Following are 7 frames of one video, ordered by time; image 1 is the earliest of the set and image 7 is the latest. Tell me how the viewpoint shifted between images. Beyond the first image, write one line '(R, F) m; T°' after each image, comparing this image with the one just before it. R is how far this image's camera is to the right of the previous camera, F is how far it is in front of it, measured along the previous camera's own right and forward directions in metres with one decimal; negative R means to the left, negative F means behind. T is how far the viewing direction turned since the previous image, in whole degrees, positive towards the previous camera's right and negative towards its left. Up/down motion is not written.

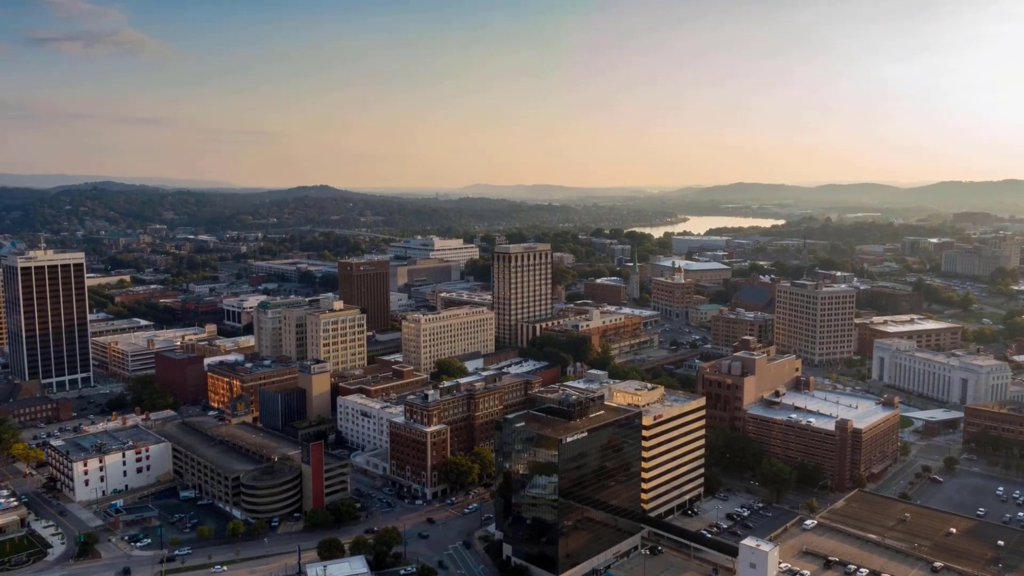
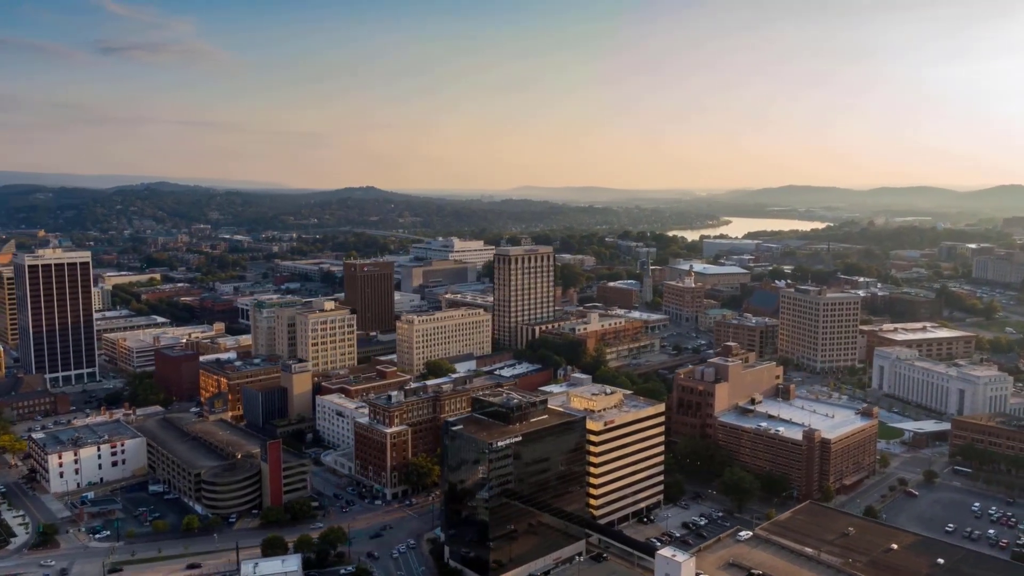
(+4.7, +0.2) m; -3°
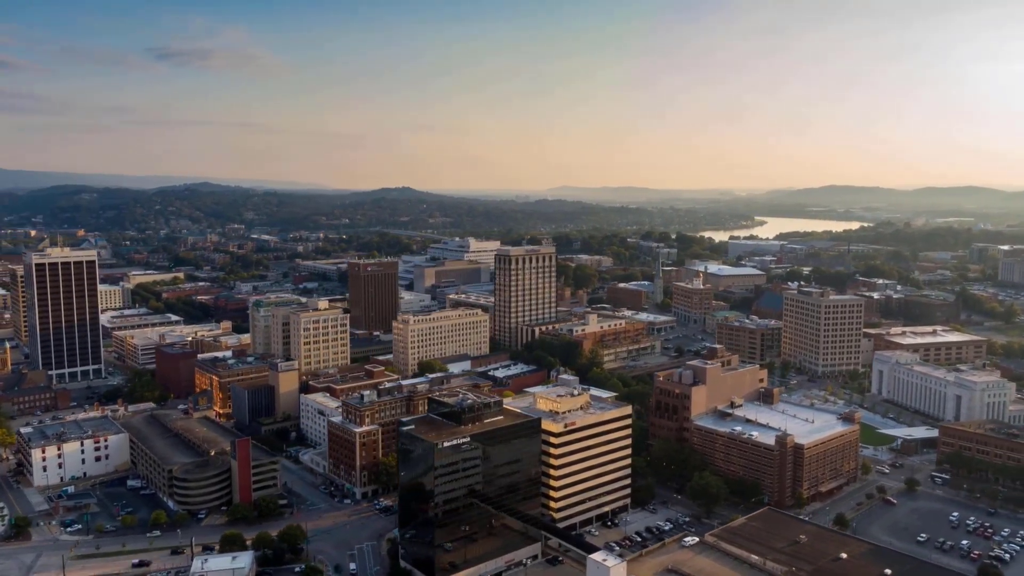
(+3.7, +0.2) m; -3°
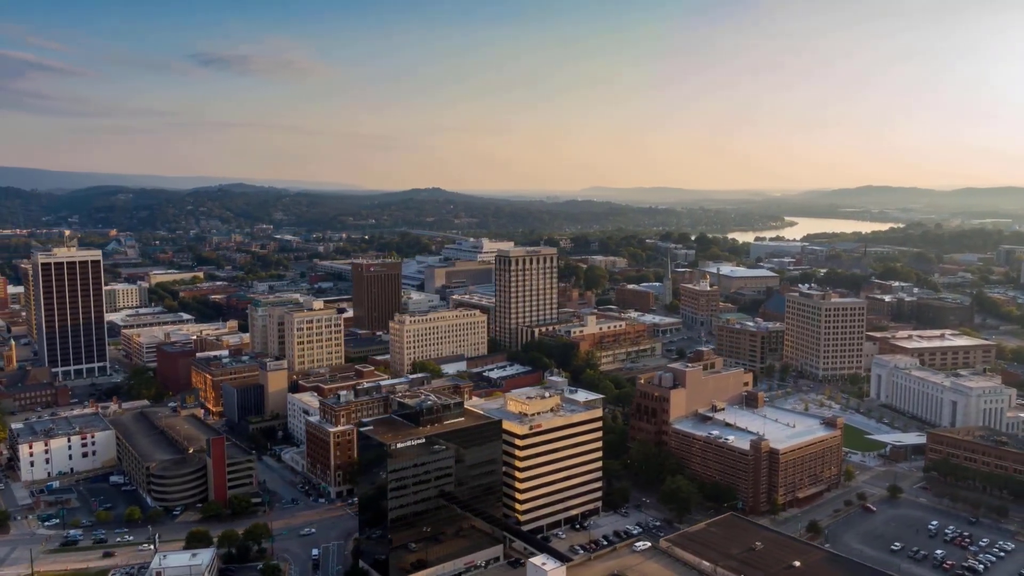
(+3.2, +0.2) m; -2°
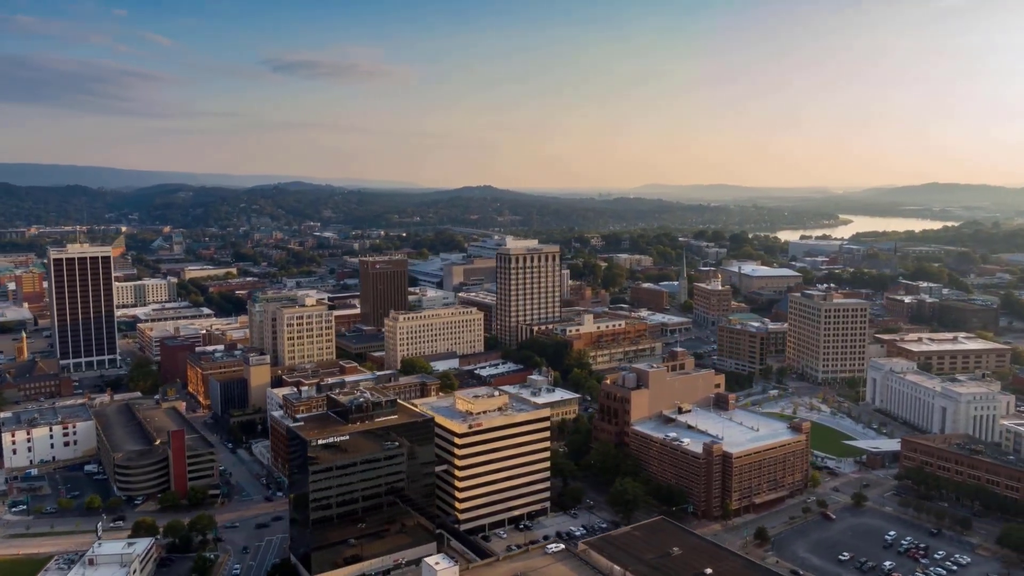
(+5.5, +0.4) m; -4°
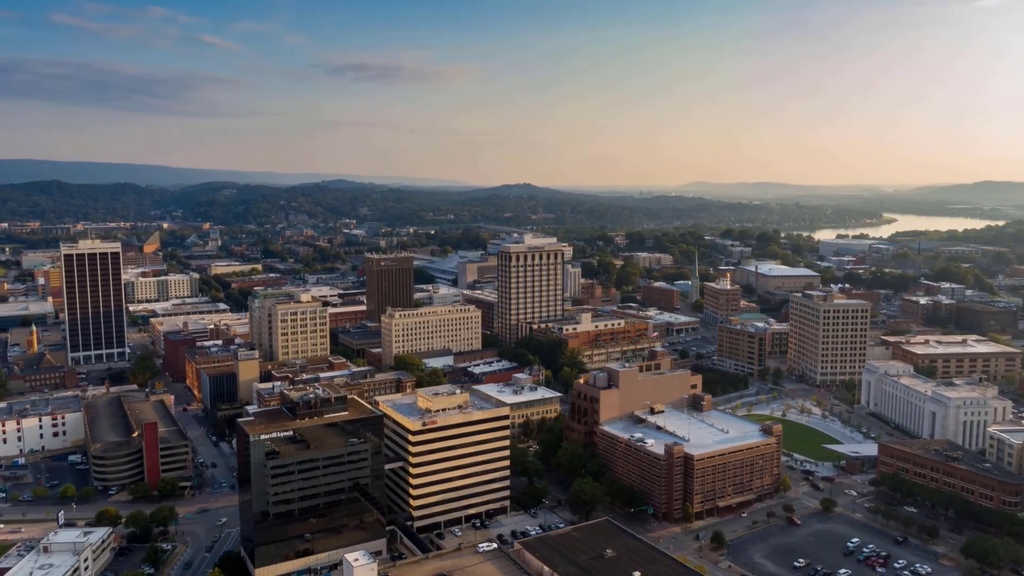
(+4.2, +0.2) m; -3°
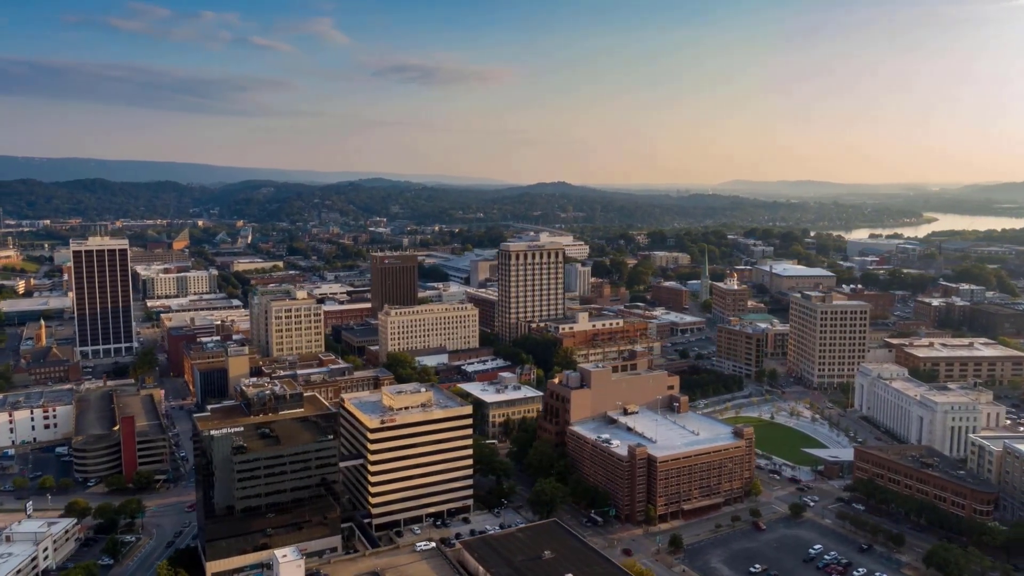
(+3.8, +0.2) m; -3°
